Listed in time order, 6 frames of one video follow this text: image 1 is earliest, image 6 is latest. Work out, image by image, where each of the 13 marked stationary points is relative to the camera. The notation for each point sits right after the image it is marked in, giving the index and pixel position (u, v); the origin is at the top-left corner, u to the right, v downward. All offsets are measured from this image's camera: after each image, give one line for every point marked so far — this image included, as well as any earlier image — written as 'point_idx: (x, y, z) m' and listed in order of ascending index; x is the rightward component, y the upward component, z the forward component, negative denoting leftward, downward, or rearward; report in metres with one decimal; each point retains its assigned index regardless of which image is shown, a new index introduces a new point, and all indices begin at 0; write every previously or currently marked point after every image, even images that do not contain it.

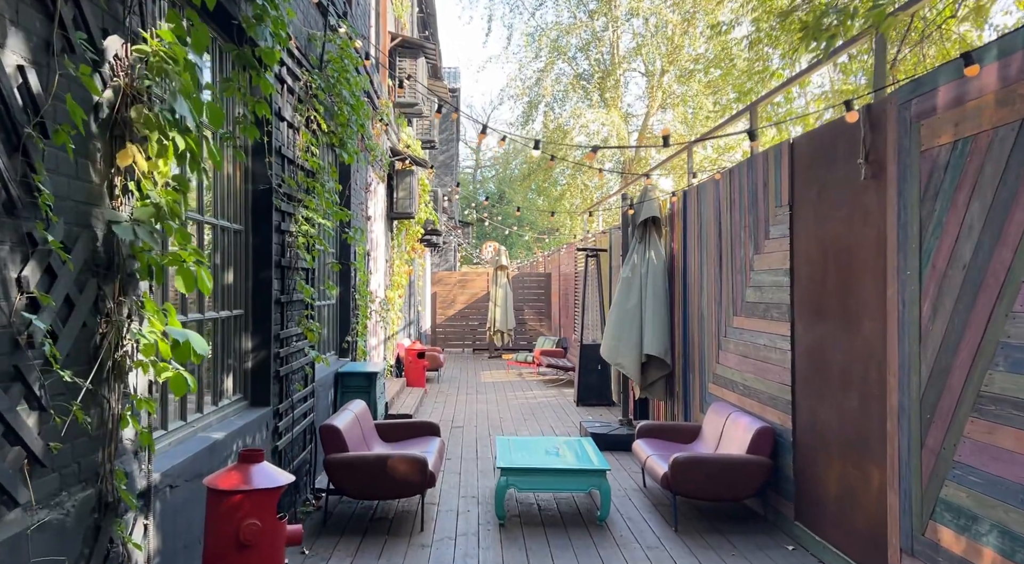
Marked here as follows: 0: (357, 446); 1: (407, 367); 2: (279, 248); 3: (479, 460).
0: (-0.9, -0.9, +4.4) m
1: (-1.3, -1.0, +9.5) m
2: (-1.2, +0.2, +4.1) m
3: (-0.2, -1.3, +5.8) m
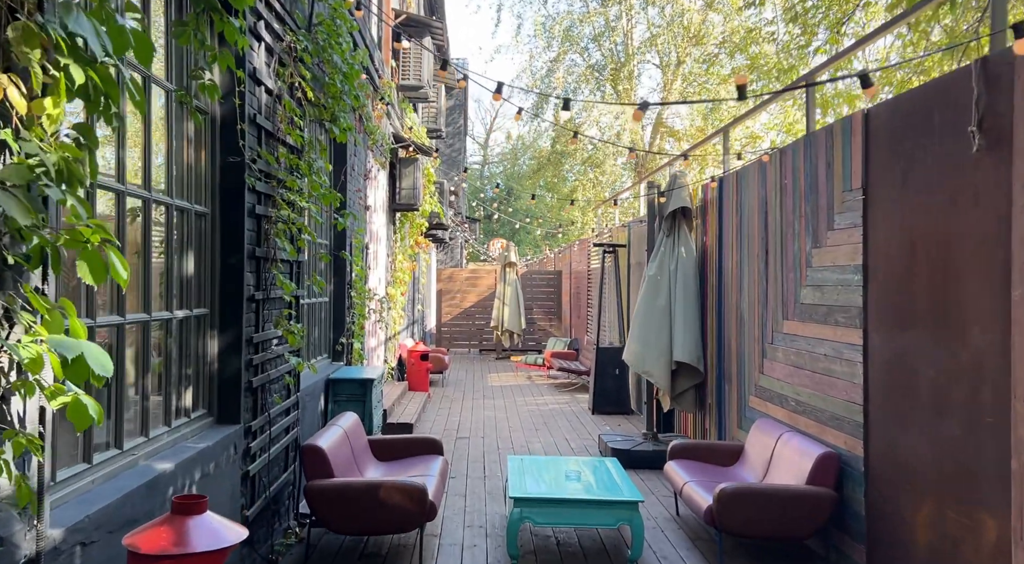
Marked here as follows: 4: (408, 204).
0: (-0.8, -0.9, +3.8) m
1: (-1.2, -1.0, +8.8) m
2: (-1.2, +0.2, +3.4) m
3: (-0.2, -1.3, +5.2) m
4: (-1.2, +0.9, +8.6) m
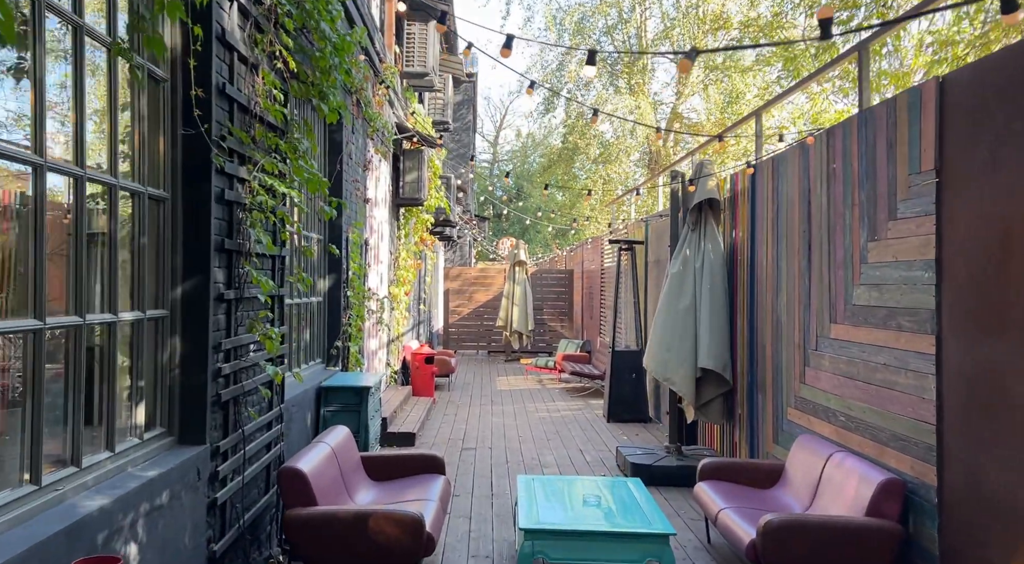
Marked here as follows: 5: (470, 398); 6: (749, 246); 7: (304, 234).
0: (-0.8, -0.9, +3.3) m
1: (-1.1, -1.0, +8.4) m
2: (-1.1, +0.2, +3.0) m
3: (-0.1, -1.3, +4.7) m
4: (-1.0, +0.9, +8.1) m
5: (-0.5, -1.3, +8.8) m
6: (+1.5, +0.2, +4.9) m
7: (-1.2, +0.3, +4.5) m
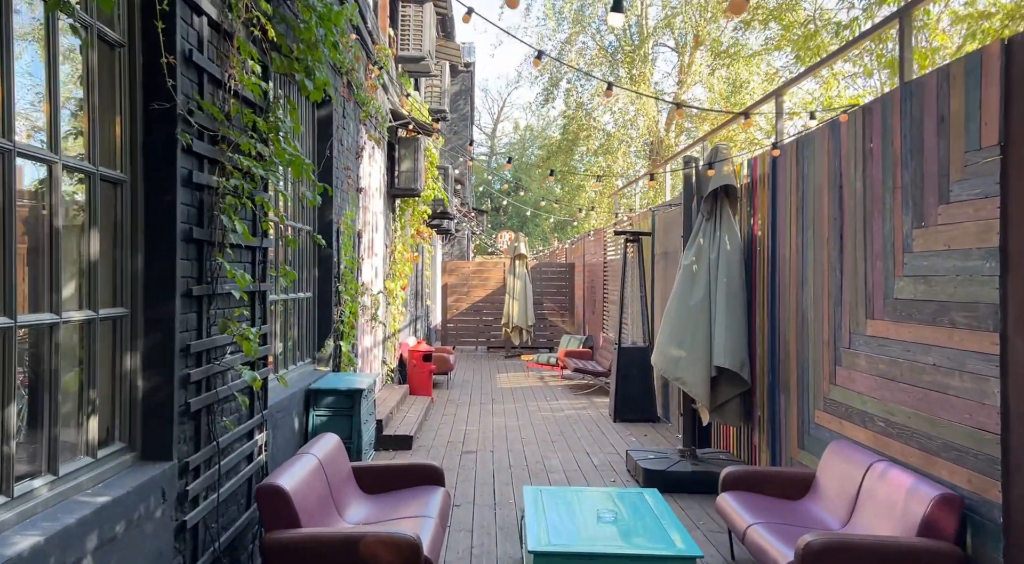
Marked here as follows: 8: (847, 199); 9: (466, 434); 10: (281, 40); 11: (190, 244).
0: (-0.7, -0.9, +2.9) m
1: (-1.0, -0.9, +8.0) m
2: (-1.1, +0.2, +2.6) m
3: (-0.1, -1.3, +4.3) m
4: (-1.0, +1.0, +7.8) m
5: (-0.5, -1.3, +8.4) m
6: (+1.5, +0.3, +4.6) m
7: (-1.2, +0.3, +4.1) m
8: (+1.5, +0.4, +3.6) m
9: (-0.4, -1.3, +6.4) m
10: (-1.0, +1.0, +3.3) m
11: (-1.1, +0.1, +2.6) m
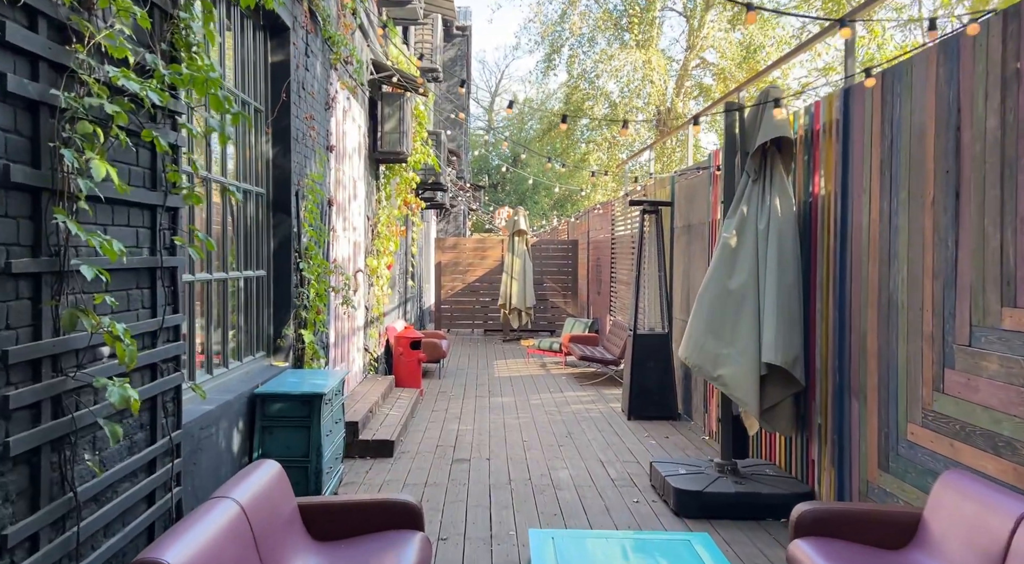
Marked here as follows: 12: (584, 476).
0: (-0.7, -0.8, +2.0) m
1: (-1.0, -0.7, +7.1) m
2: (-1.1, +0.3, +1.7) m
3: (-0.1, -1.2, +3.4) m
4: (-1.0, +1.2, +6.8) m
5: (-0.5, -1.0, +7.5) m
6: (+1.5, +0.4, +3.7) m
7: (-1.2, +0.4, +3.2) m
8: (+1.6, +0.5, +2.6) m
9: (-0.4, -1.1, +5.5) m
10: (-1.0, +1.1, +2.3) m
11: (-1.1, +0.2, +1.7) m
12: (+0.4, -1.1, +4.5) m
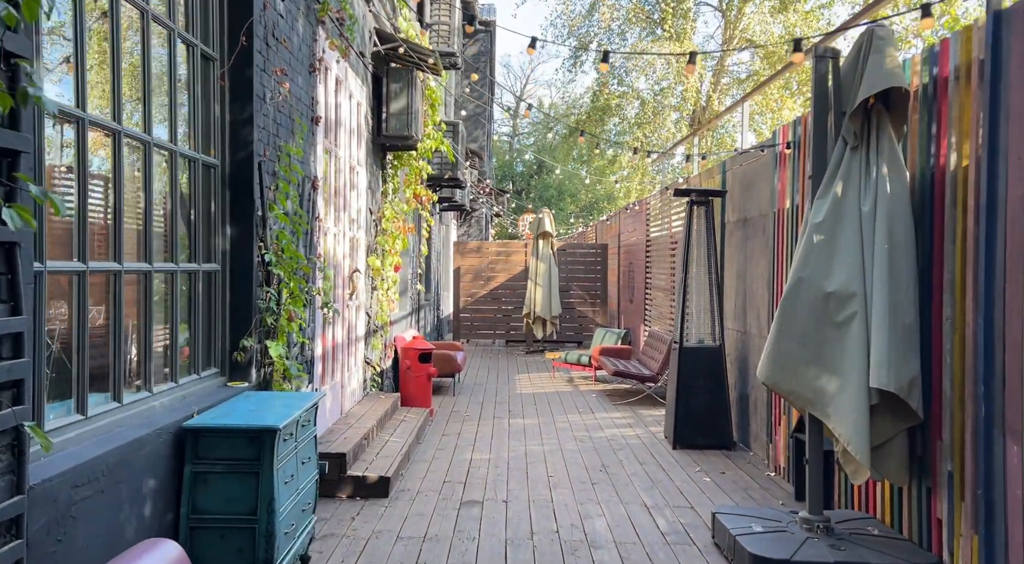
0: (-0.7, -0.8, +1.1) m
1: (-0.9, -0.8, +6.2) m
2: (-1.1, +0.4, +0.8) m
3: (0.0, -1.1, +2.5) m
4: (-0.9, +1.1, +5.9) m
5: (-0.3, -1.1, +6.6) m
6: (+1.6, +0.4, +2.7) m
7: (-1.1, +0.4, +2.3) m
8: (+1.6, +0.5, +1.6) m
9: (-0.2, -1.1, +4.5) m
10: (-0.9, +1.1, +1.4) m
11: (-1.1, +0.2, +0.8) m
12: (+0.5, -1.1, +3.6) m
